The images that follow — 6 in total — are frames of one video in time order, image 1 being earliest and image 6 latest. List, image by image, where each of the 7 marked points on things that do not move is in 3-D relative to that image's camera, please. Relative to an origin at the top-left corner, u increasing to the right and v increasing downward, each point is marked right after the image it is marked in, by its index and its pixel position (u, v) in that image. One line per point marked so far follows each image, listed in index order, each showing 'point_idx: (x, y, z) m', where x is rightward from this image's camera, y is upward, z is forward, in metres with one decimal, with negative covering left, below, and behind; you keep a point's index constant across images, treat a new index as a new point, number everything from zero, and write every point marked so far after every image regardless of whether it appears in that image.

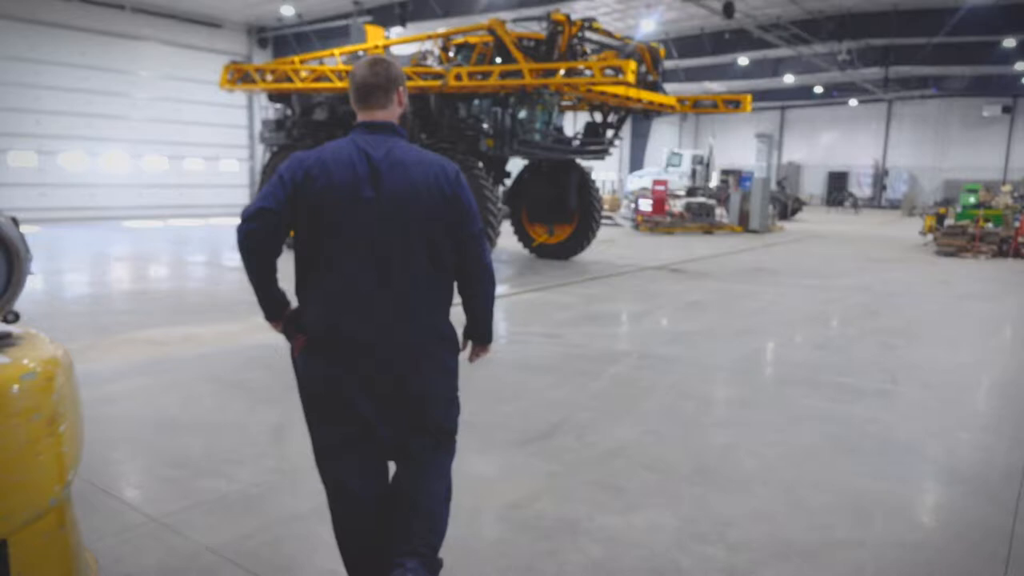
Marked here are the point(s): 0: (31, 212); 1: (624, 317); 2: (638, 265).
0: (-8.2, +1.3, +12.5) m
1: (+0.9, -0.2, +6.0) m
2: (+1.6, +0.3, +9.5) m
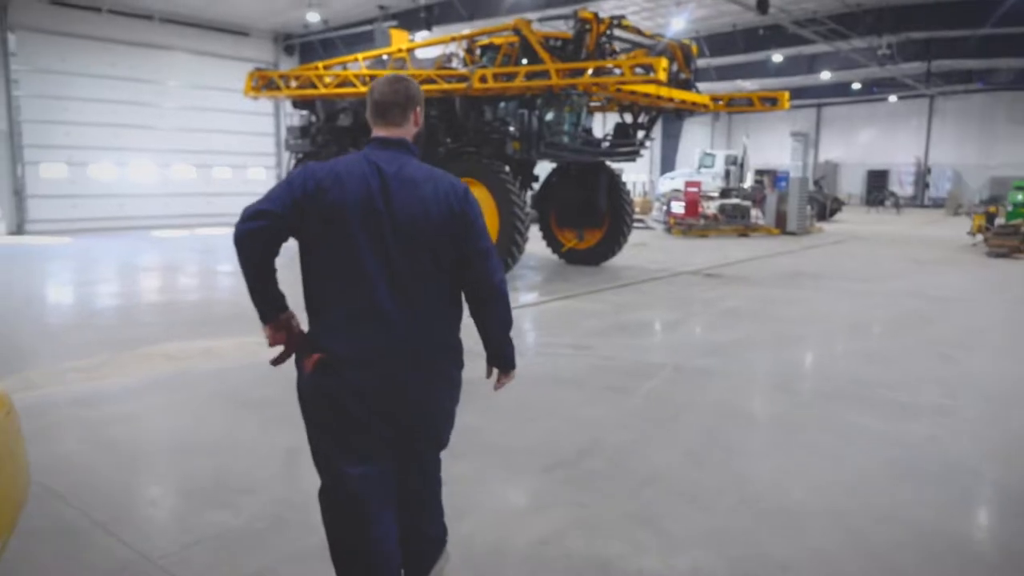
0: (-7.7, +1.1, +12.6) m
1: (+1.1, -0.3, +5.7) m
2: (+2.0, +0.2, +9.1) m
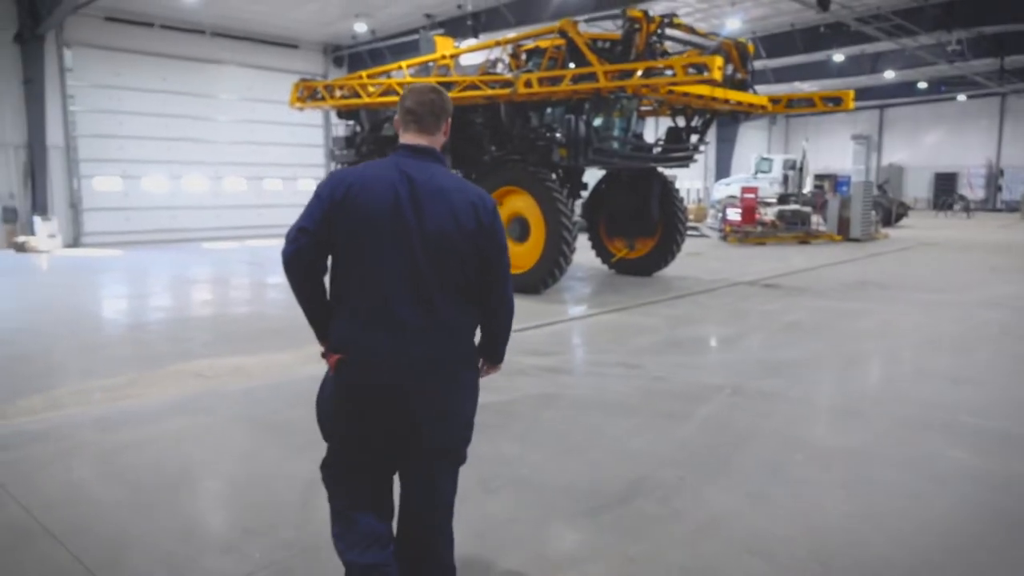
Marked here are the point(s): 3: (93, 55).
0: (-6.8, +0.9, +12.8) m
1: (+1.5, -0.4, +5.3) m
2: (+2.5, +0.1, +8.7) m
3: (-6.9, +3.9, +12.3) m
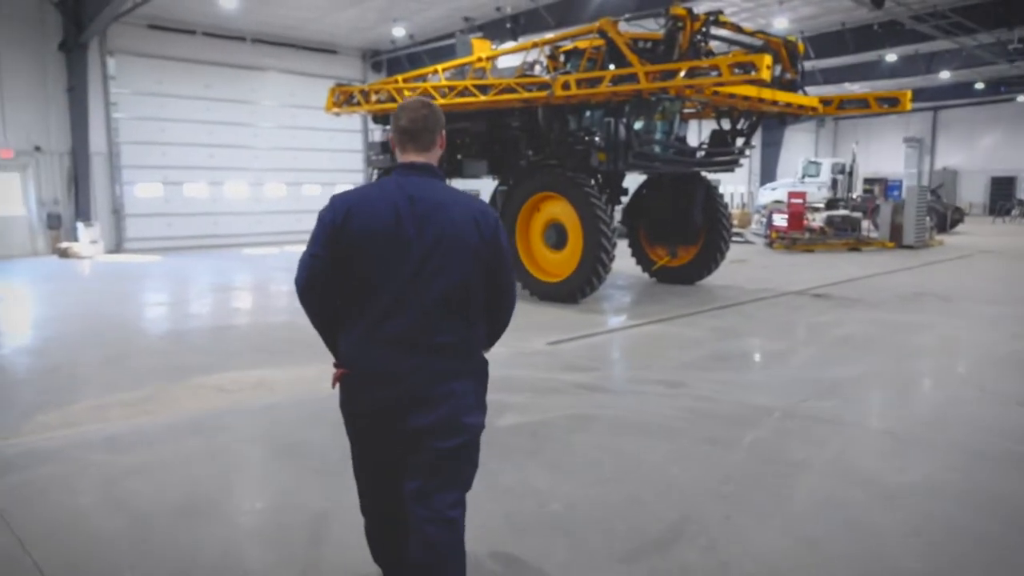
0: (-6.2, +0.8, +12.9) m
1: (+1.7, -0.5, +5.0) m
2: (+2.9, 0.0, +8.3) m
3: (-6.3, +3.8, +12.5) m
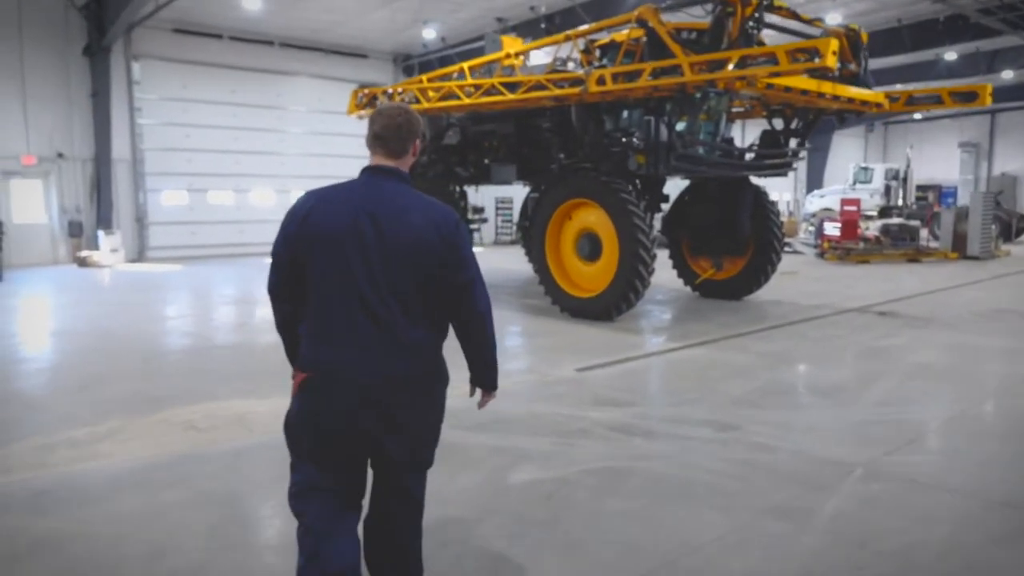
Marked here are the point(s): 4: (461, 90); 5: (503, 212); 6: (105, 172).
0: (-5.6, +0.7, +12.6) m
1: (+1.8, -0.6, +4.3) m
2: (+3.3, -0.2, +7.5) m
3: (-5.7, +3.6, +12.2) m
4: (-0.5, +2.1, +7.7) m
5: (-0.2, +1.7, +16.1) m
6: (-6.4, +1.8, +11.6) m
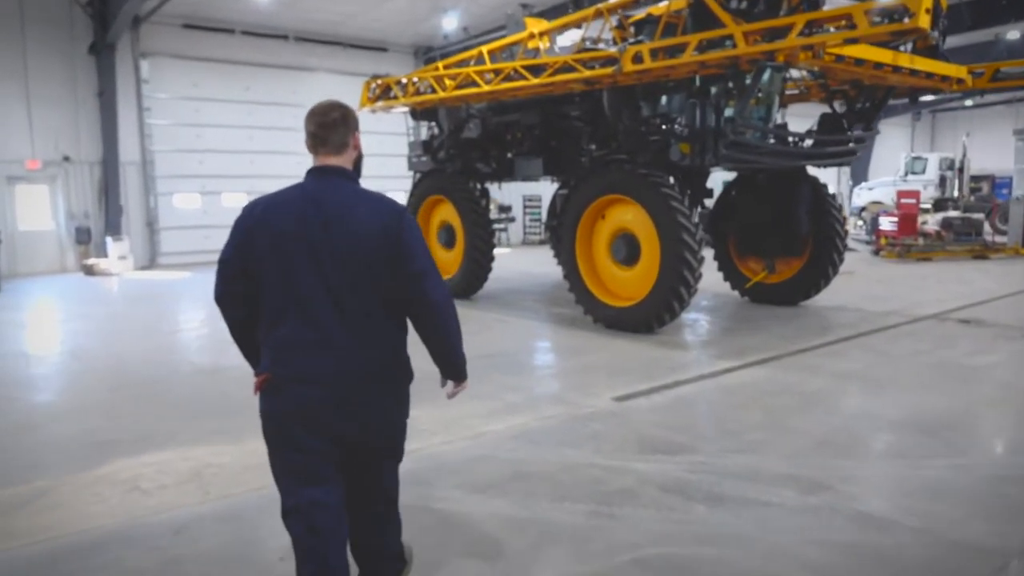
0: (-5.2, +0.6, +12.1) m
1: (+2.0, -0.7, +3.4) m
2: (+3.5, -0.2, +6.6) m
3: (-5.3, +3.5, +11.6) m
4: (-0.3, +2.0, +7.0) m
5: (+0.4, +1.6, +15.3) m
6: (-5.9, +1.7, +11.1) m
